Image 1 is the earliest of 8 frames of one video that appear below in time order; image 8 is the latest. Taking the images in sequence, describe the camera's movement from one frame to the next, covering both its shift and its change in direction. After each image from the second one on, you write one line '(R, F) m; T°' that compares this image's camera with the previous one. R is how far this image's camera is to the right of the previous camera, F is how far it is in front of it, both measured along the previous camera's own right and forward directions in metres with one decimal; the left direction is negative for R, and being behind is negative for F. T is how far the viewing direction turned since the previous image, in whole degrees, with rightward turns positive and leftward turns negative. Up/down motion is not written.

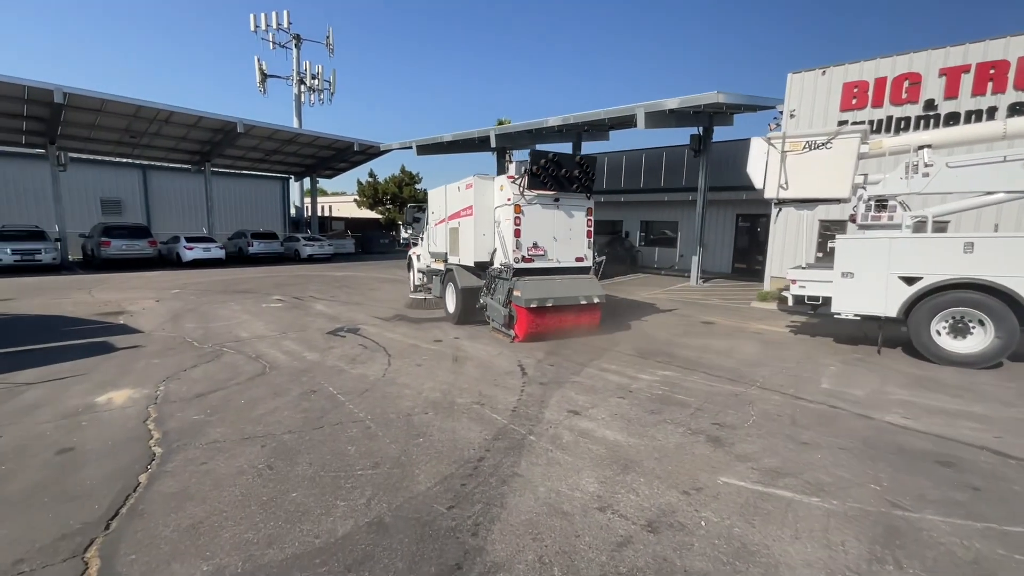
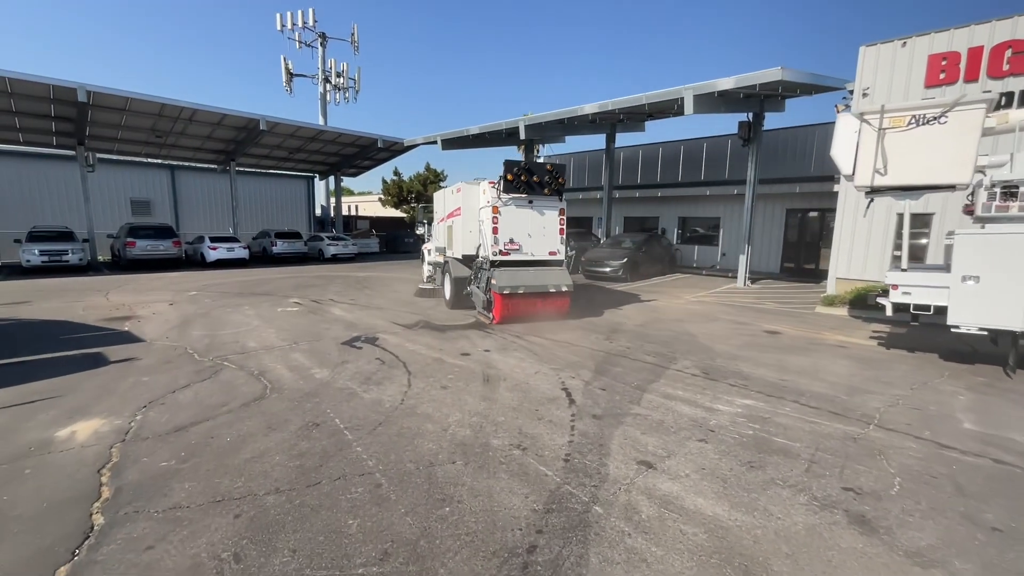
(-0.2, +1.1) m; -3°
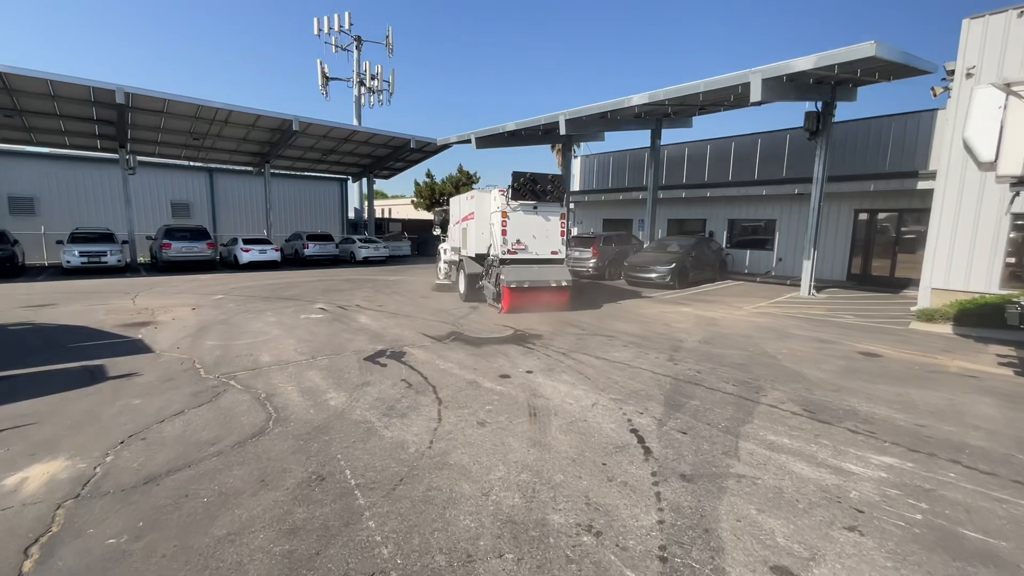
(-0.3, +1.0) m; -4°
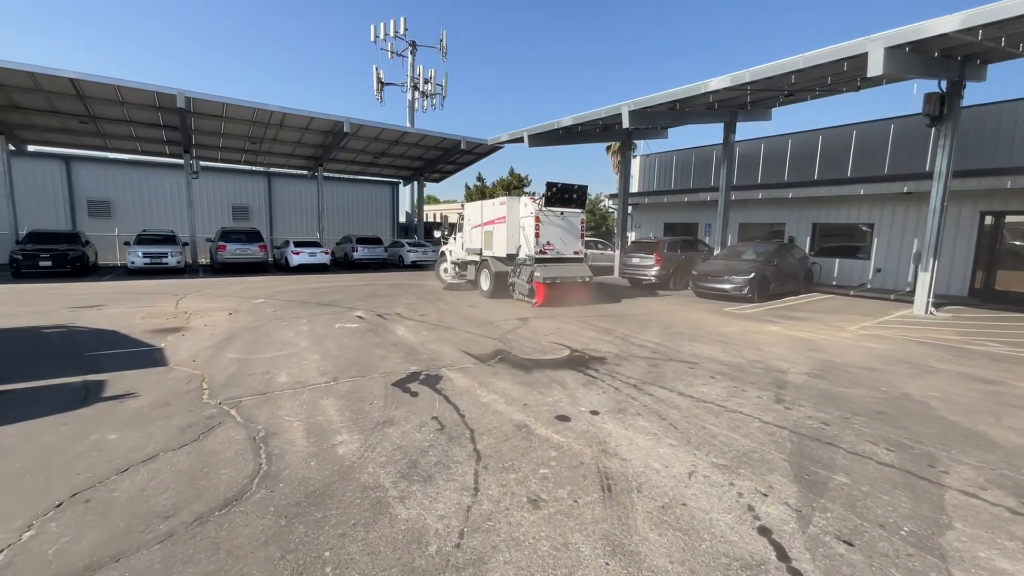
(-0.1, +1.2) m; -6°
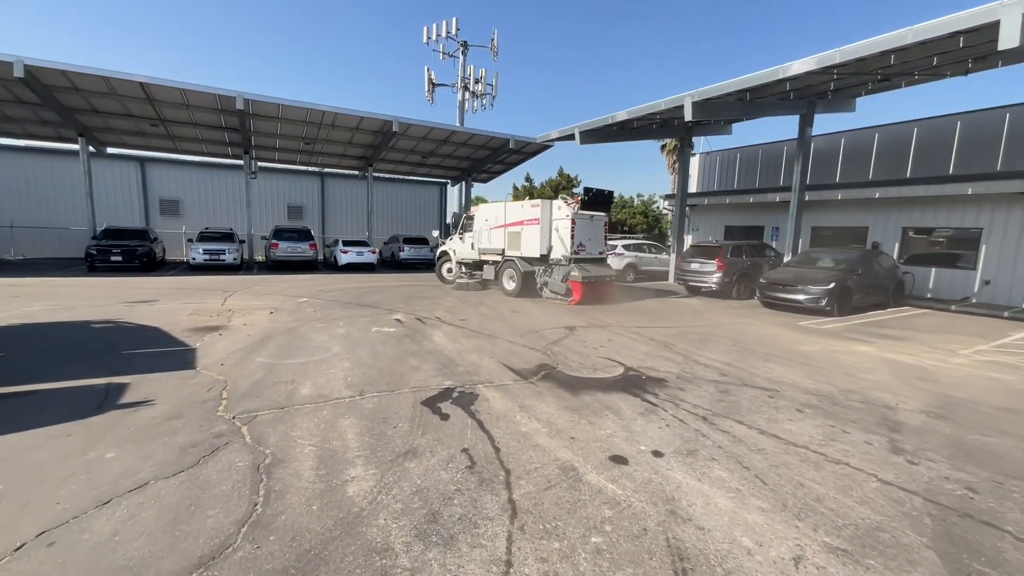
(0.0, +0.7) m; -6°
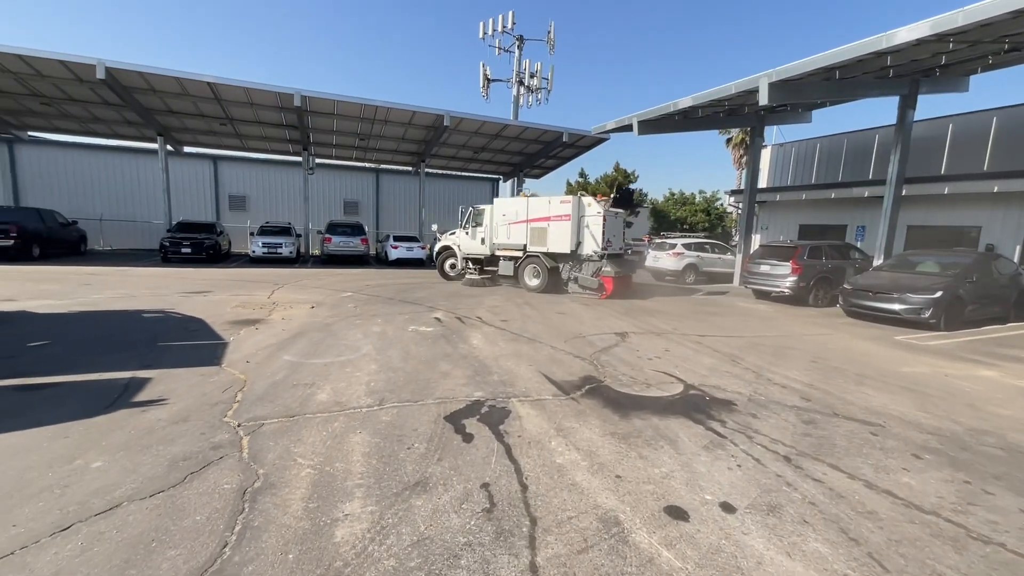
(+0.1, +0.7) m; -7°
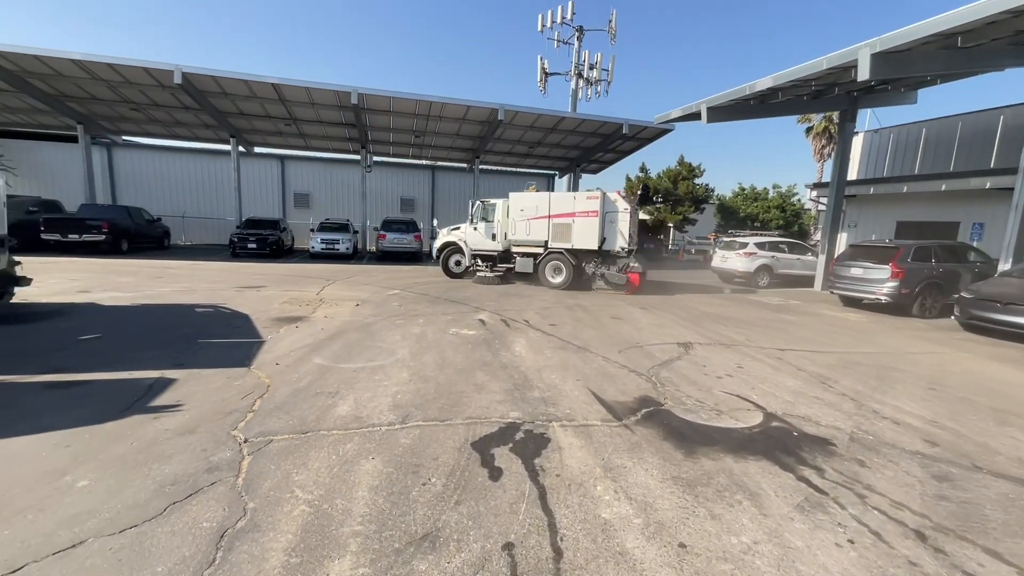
(+0.1, +0.7) m; -7°
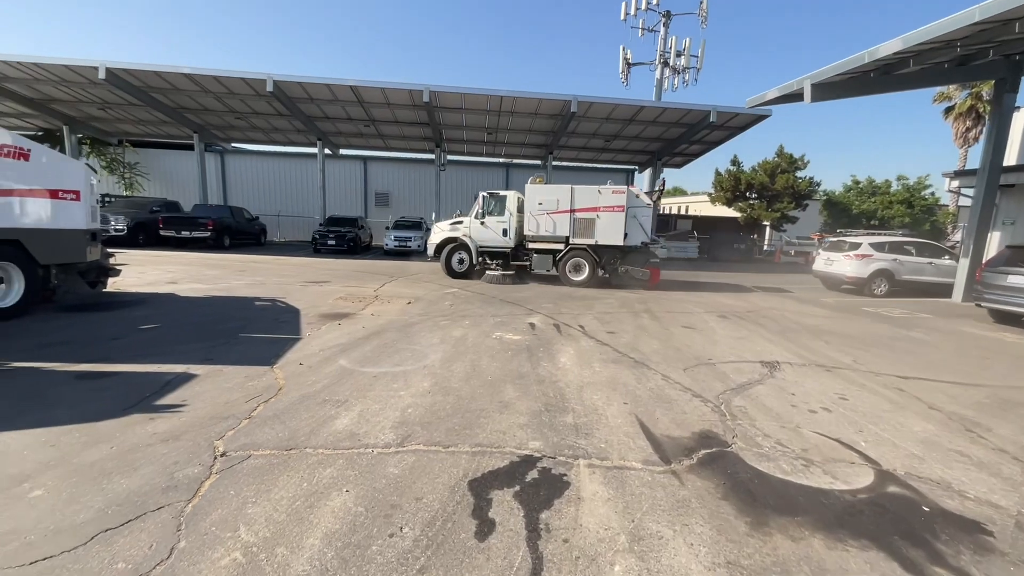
(+0.4, +0.8) m; -10°
